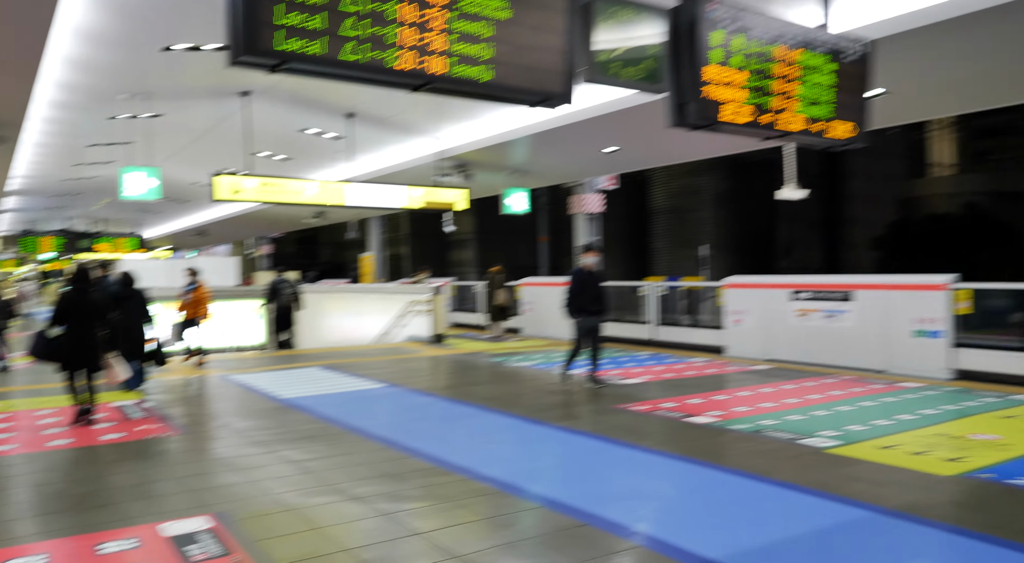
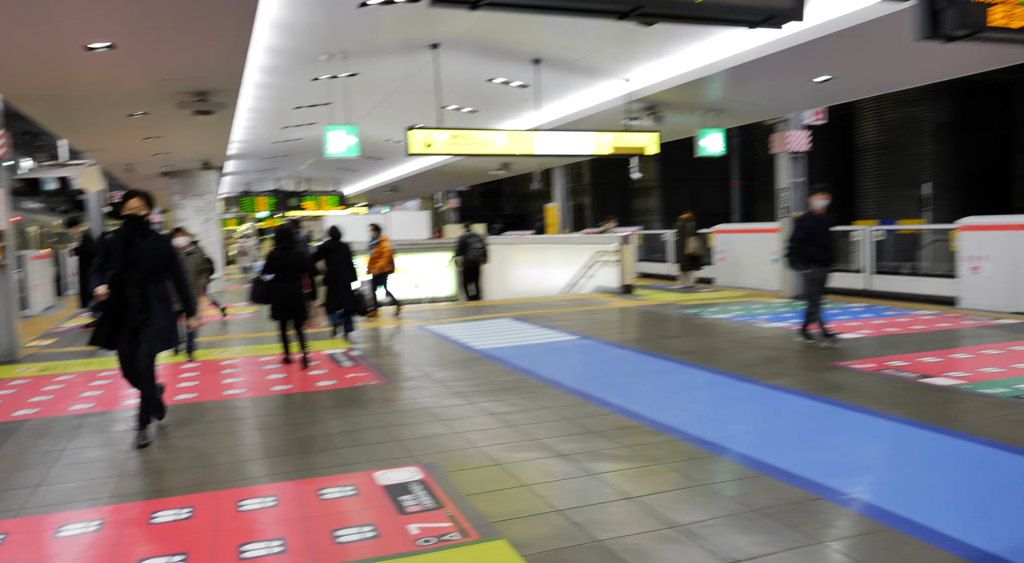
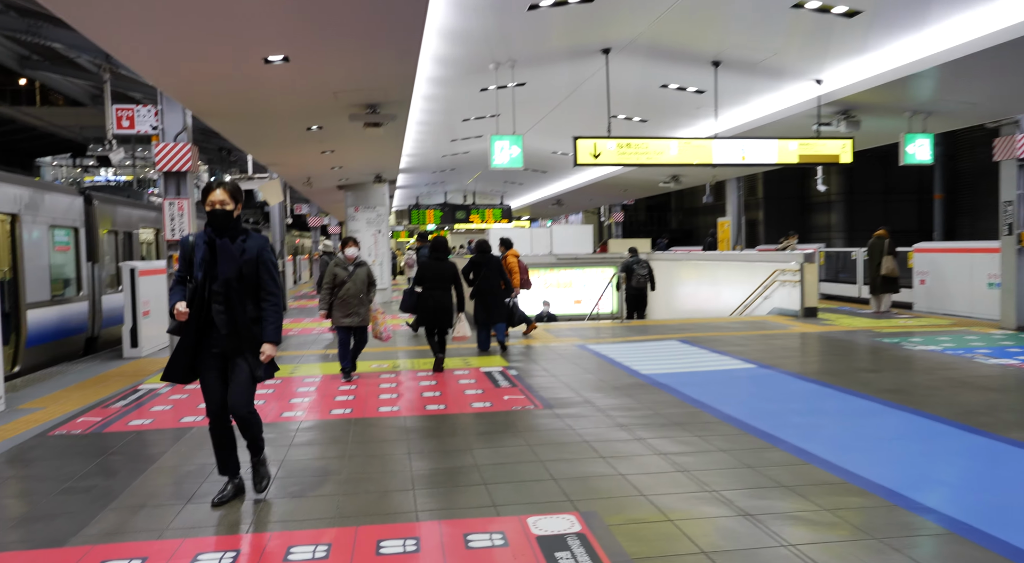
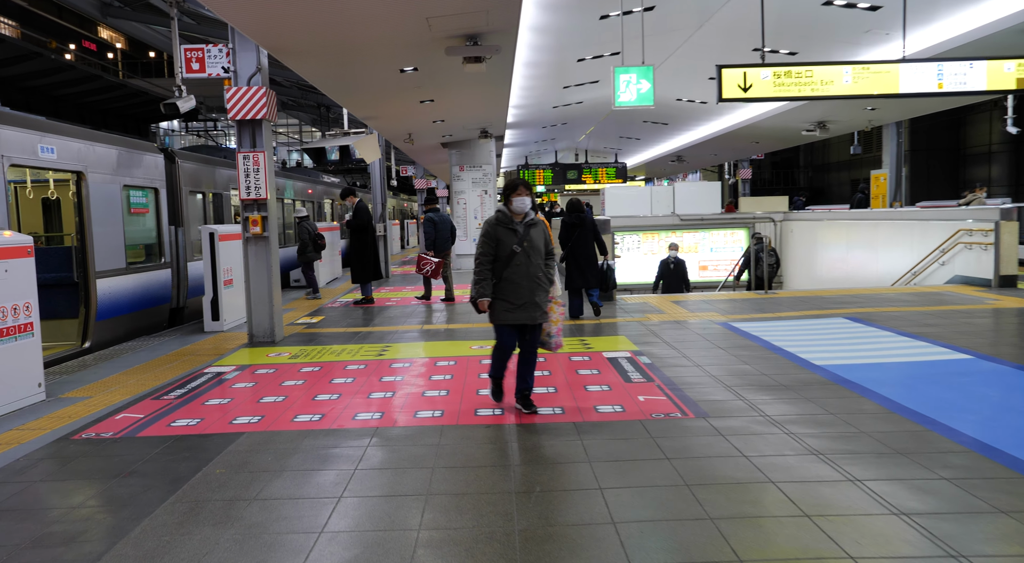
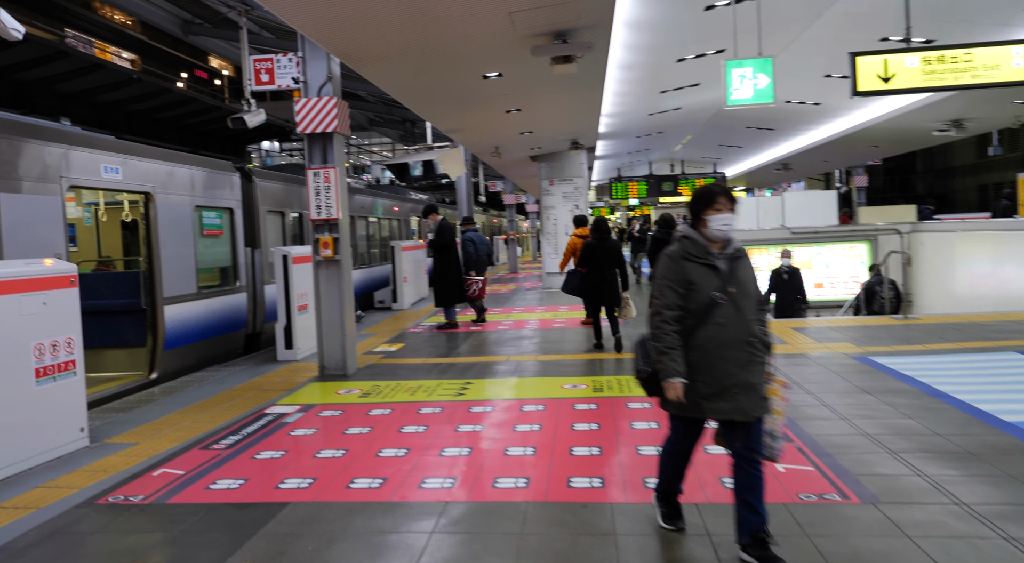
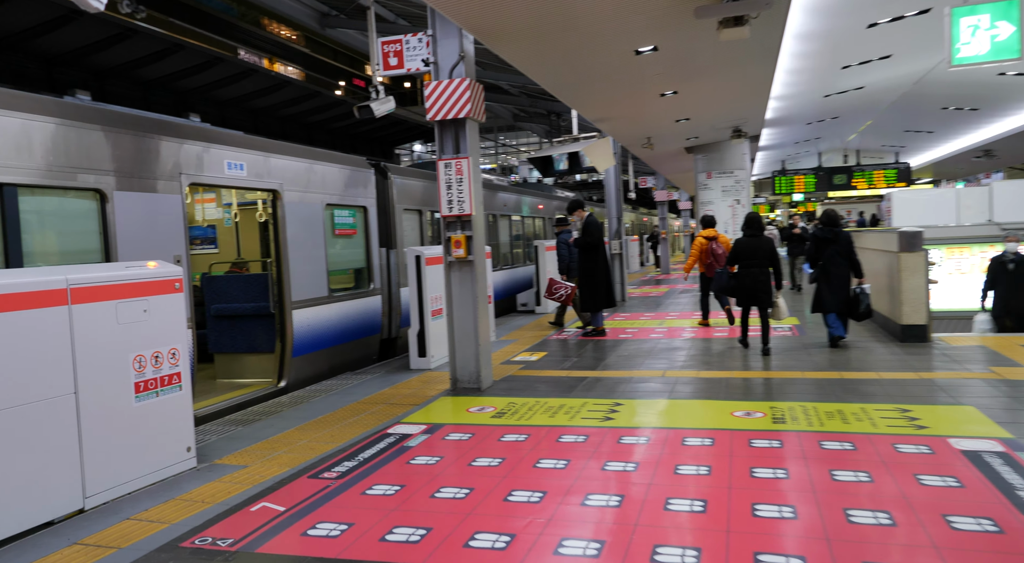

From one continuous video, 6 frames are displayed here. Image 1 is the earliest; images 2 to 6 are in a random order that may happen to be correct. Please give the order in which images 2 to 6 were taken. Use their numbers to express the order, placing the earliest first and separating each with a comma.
2, 3, 4, 5, 6
